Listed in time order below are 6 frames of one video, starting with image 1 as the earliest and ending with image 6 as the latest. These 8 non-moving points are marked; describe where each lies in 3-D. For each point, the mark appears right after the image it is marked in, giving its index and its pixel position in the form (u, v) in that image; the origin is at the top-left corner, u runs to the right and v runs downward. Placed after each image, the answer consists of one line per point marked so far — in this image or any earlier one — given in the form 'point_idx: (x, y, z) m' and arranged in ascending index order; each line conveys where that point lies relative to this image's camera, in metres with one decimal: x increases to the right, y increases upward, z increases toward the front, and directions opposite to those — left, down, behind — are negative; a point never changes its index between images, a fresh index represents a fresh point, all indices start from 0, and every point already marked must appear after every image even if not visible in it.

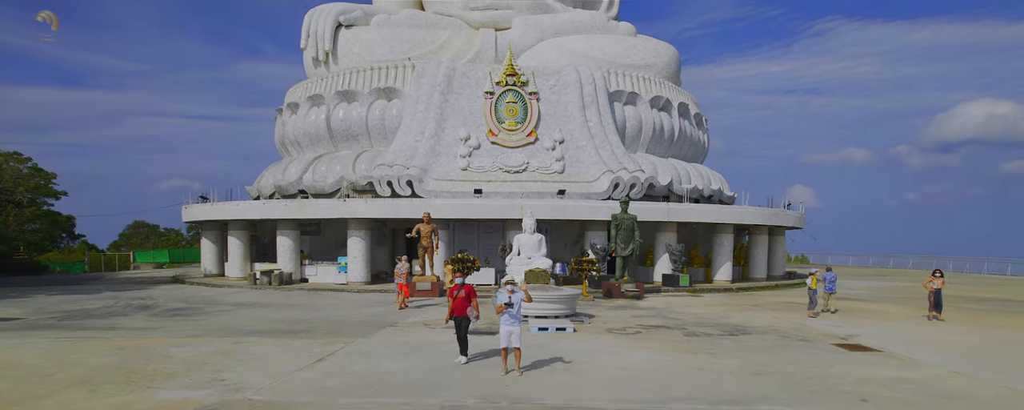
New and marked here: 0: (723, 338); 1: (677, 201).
0: (+2.8, -1.7, +9.0) m
1: (+4.6, +0.1, +19.2) m
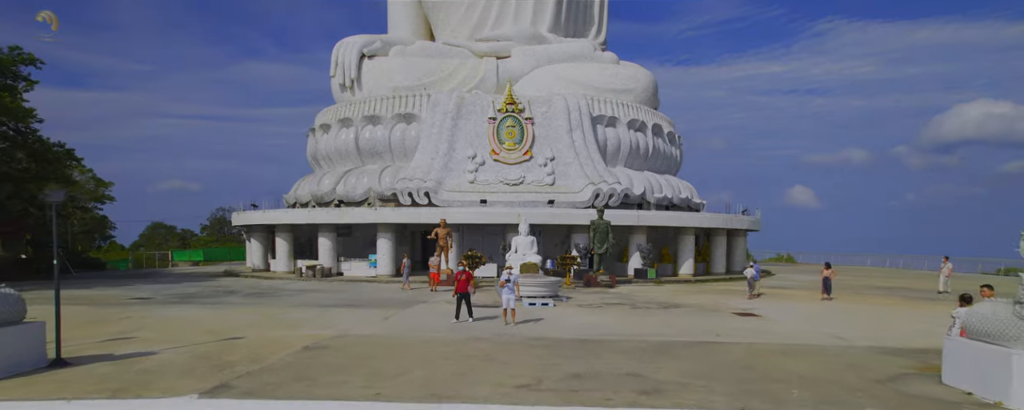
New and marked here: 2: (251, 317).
0: (+2.7, -1.9, +12.8) m
1: (+4.6, -0.1, +22.9) m
2: (-4.0, -1.7, +10.6) m
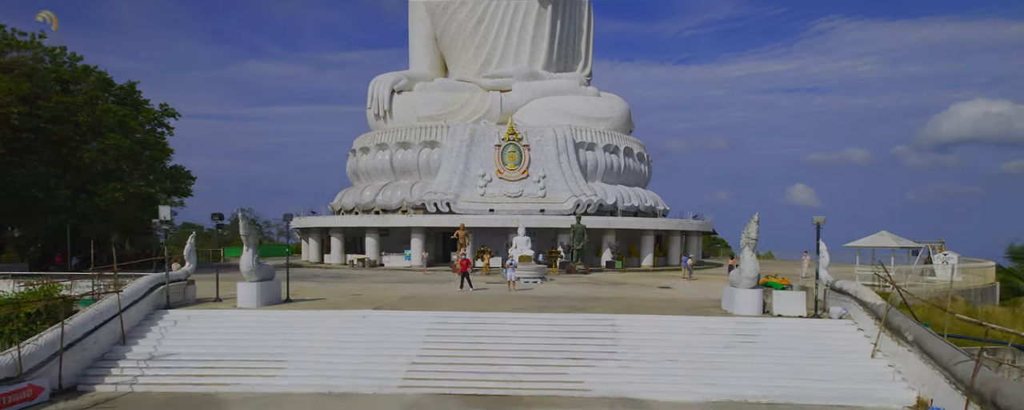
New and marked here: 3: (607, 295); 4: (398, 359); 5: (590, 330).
0: (+2.8, -2.2, +19.4) m
1: (+4.6, -0.4, +29.5) m
2: (-4.0, -2.0, +17.2) m
3: (+2.2, -2.1, +15.8) m
4: (-1.7, -2.3, +10.5) m
5: (+1.3, -2.0, +11.4) m
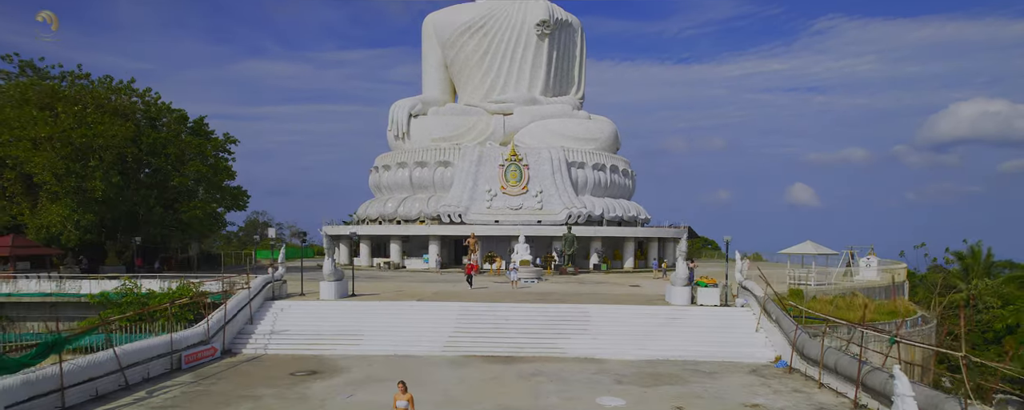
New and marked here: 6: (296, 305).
0: (+2.8, -2.8, +24.4) m
1: (+4.7, -0.9, +34.6) m
2: (-3.9, -2.6, +22.2) m
3: (+2.3, -2.6, +20.8) m
4: (-1.7, -2.9, +15.6) m
5: (+1.4, -2.6, +16.4) m
6: (-5.3, -2.4, +16.9) m
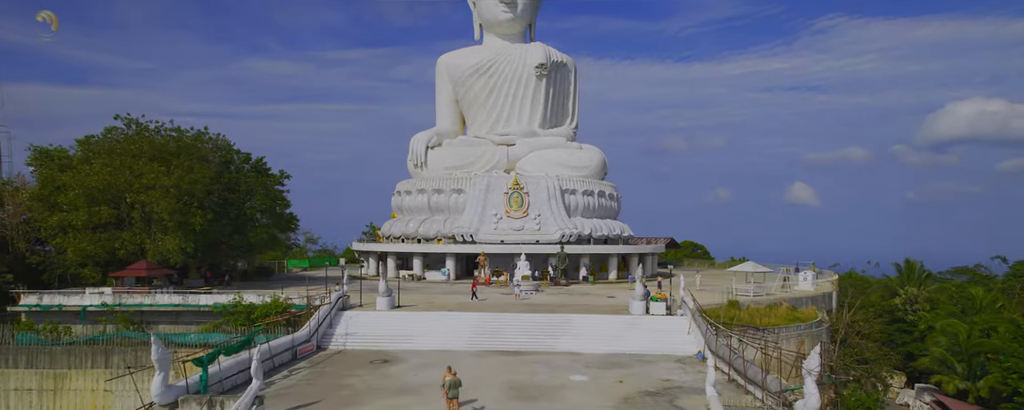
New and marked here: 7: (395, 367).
0: (+3.0, -4.0, +30.9) m
1: (+4.9, -2.2, +41.0) m
2: (-3.7, -3.8, +28.7) m
3: (+2.4, -3.8, +27.3) m
4: (-1.5, -4.1, +22.1) m
5: (+1.5, -3.8, +22.9) m
6: (-5.1, -3.7, +23.3) m
7: (-3.2, -4.4, +18.7) m
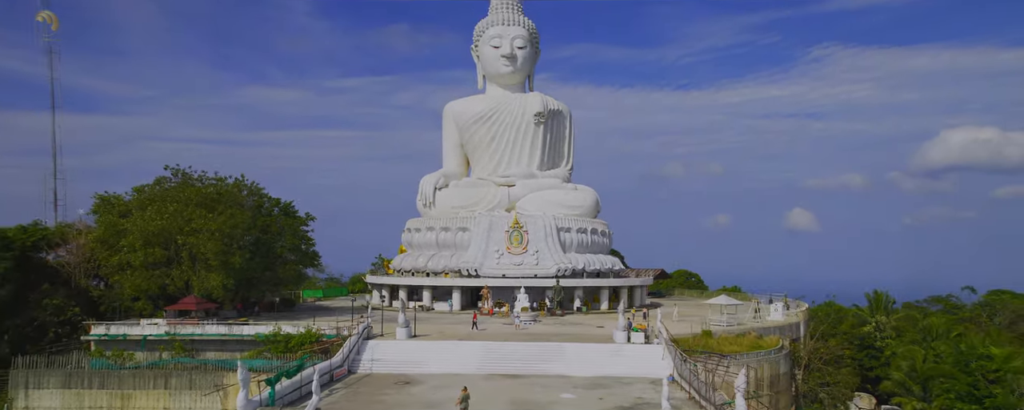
0: (+3.0, -6.0, +34.7) m
1: (+4.9, -4.6, +44.9) m
2: (-3.7, -5.7, +32.5) m
3: (+2.4, -5.7, +31.1) m
4: (-1.5, -5.8, +25.9) m
5: (+1.6, -5.5, +26.7) m
6: (-5.1, -5.4, +27.2) m
7: (-3.1, -5.9, +22.5) m
